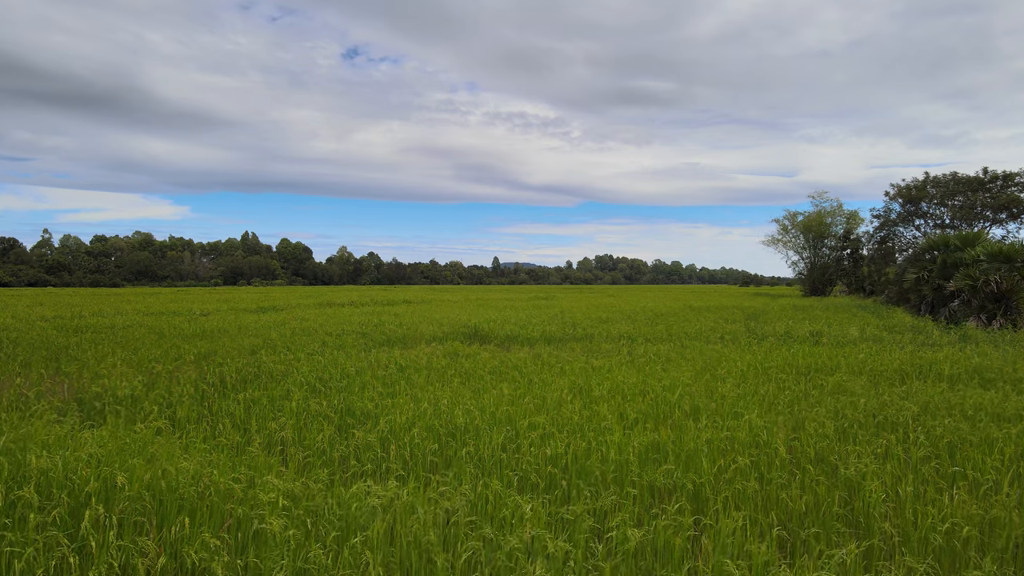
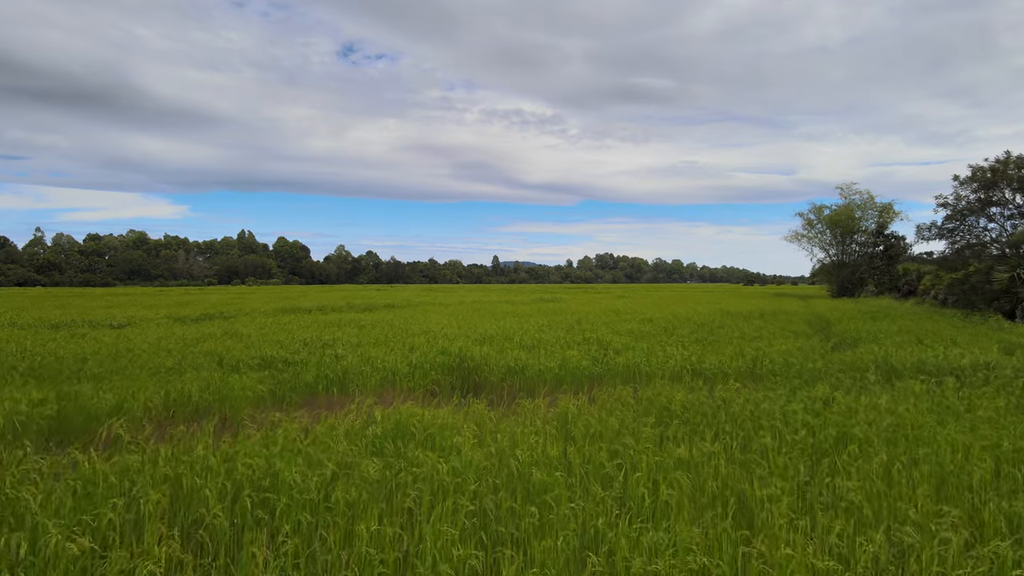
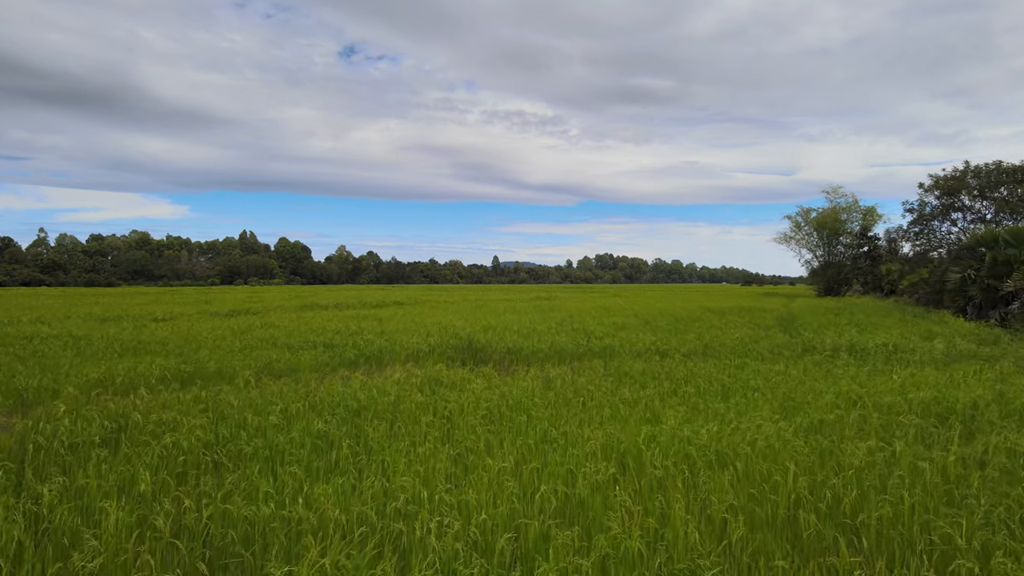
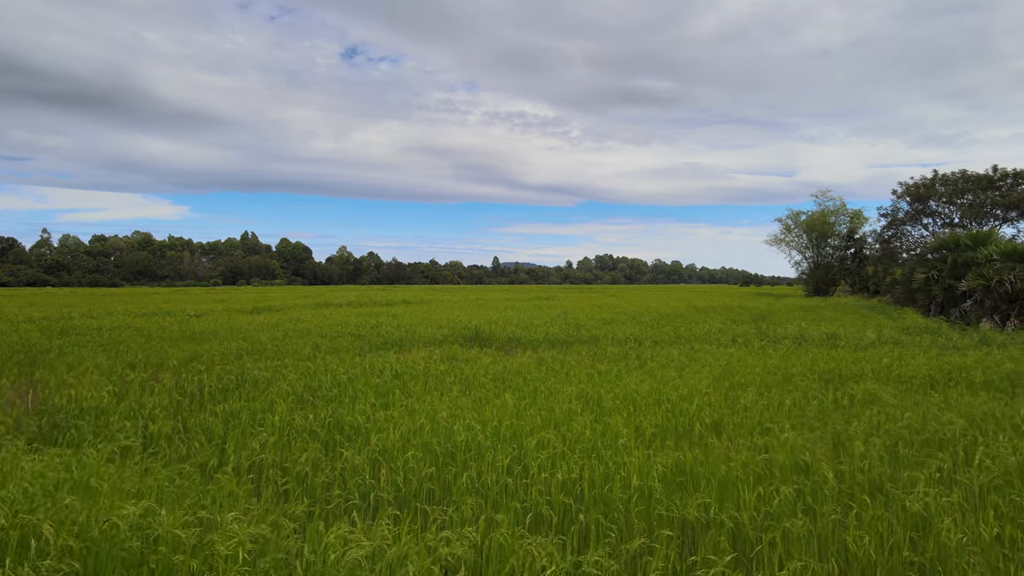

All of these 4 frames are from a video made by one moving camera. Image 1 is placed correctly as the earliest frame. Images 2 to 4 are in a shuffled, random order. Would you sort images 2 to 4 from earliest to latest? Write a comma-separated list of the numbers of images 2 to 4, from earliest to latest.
4, 3, 2
